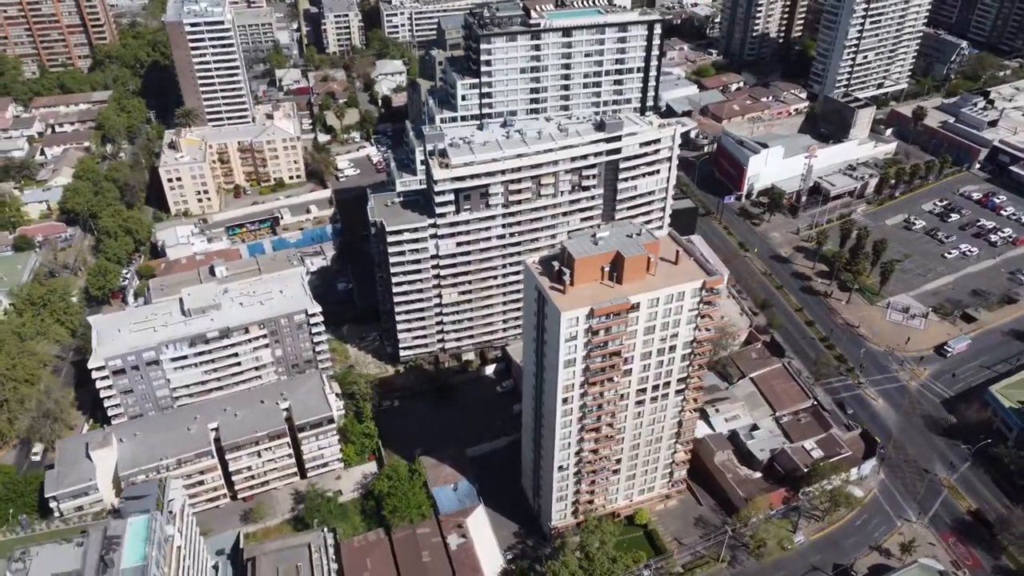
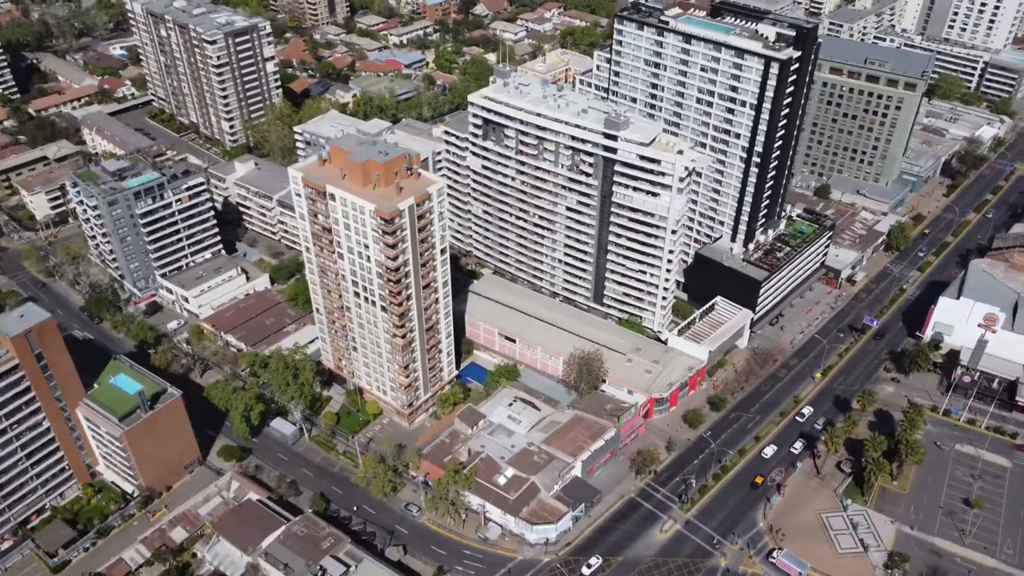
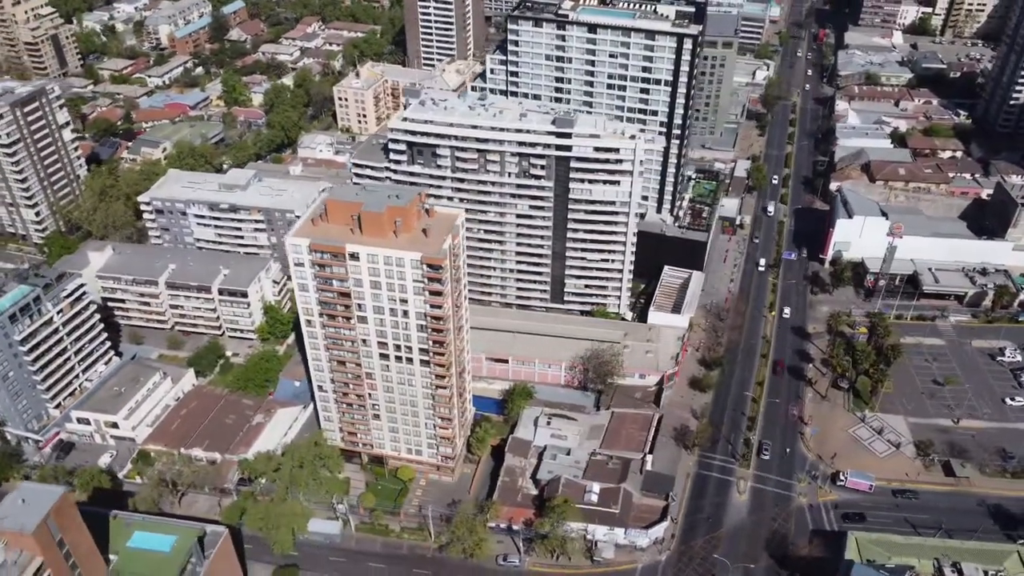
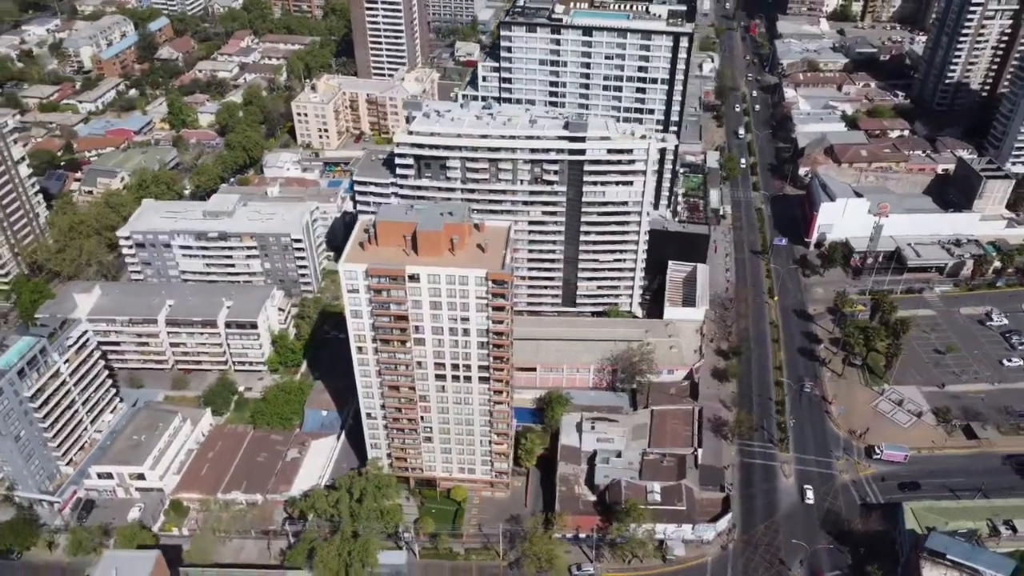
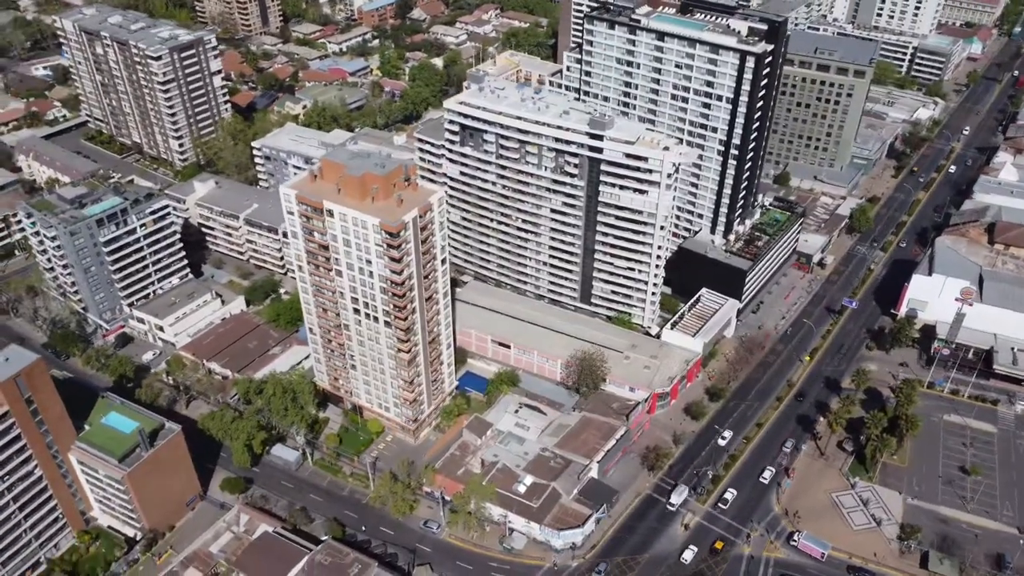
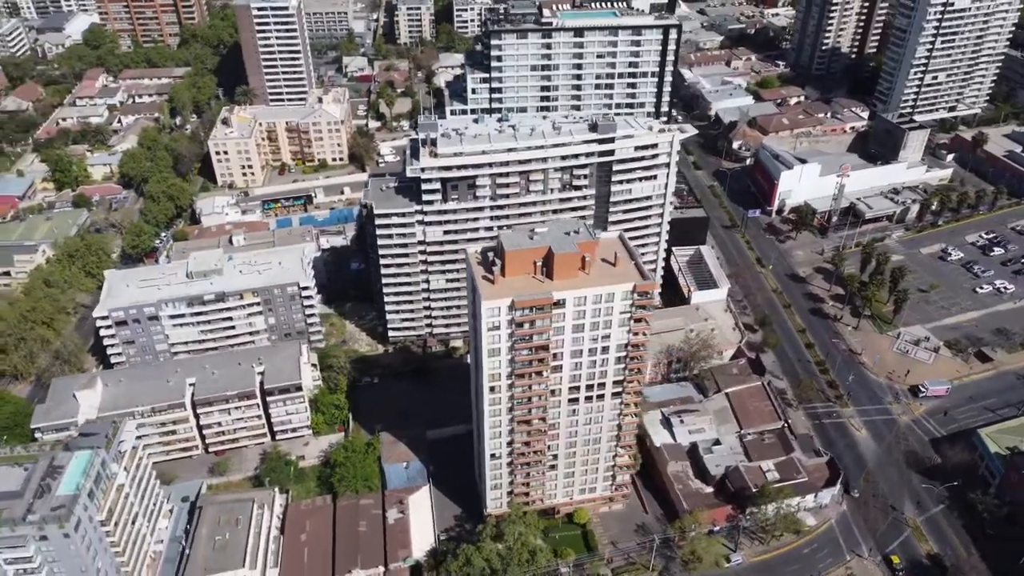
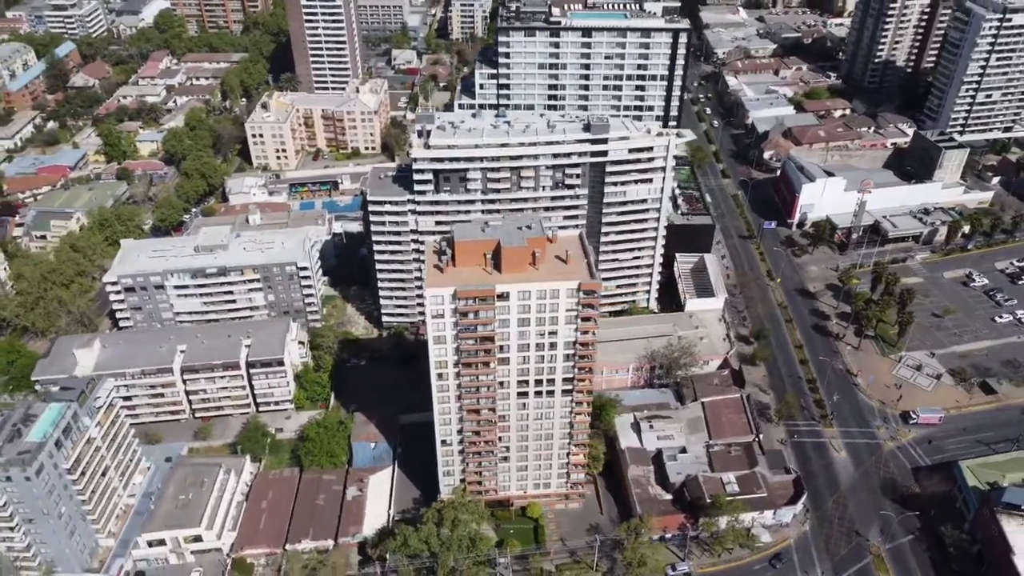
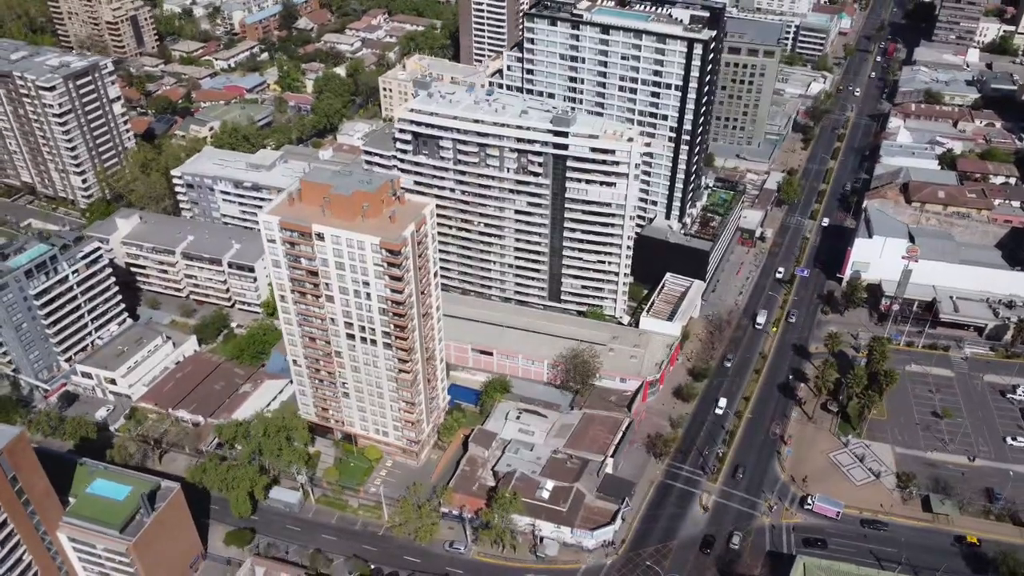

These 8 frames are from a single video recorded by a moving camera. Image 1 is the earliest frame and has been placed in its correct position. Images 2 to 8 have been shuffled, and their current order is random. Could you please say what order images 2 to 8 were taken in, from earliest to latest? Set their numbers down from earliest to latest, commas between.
6, 7, 4, 3, 8, 5, 2
